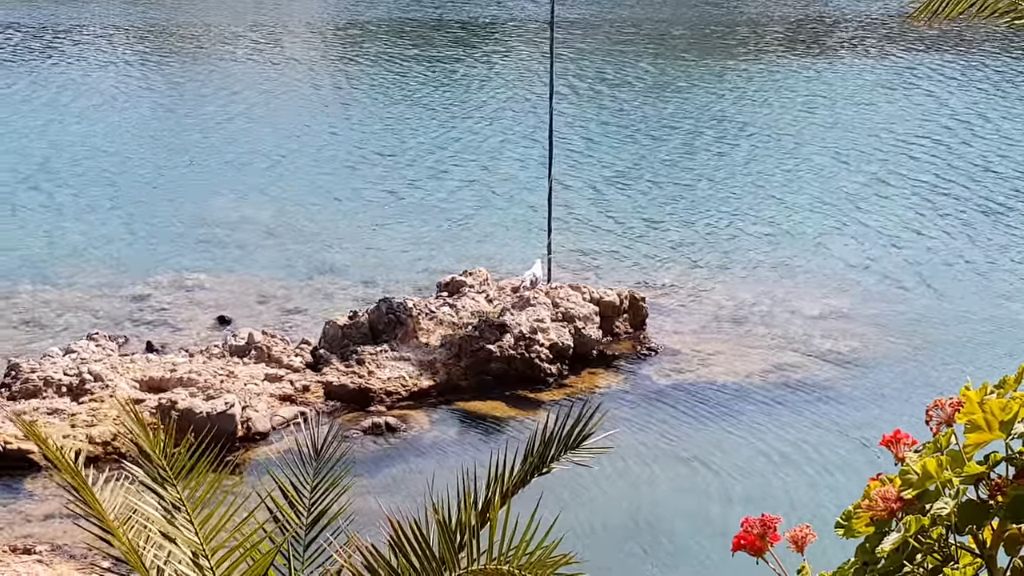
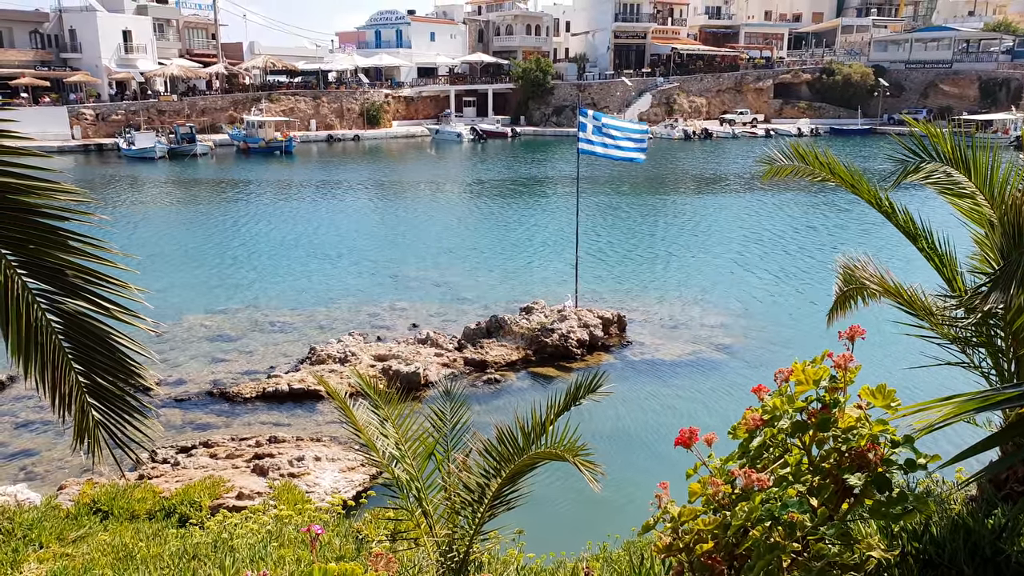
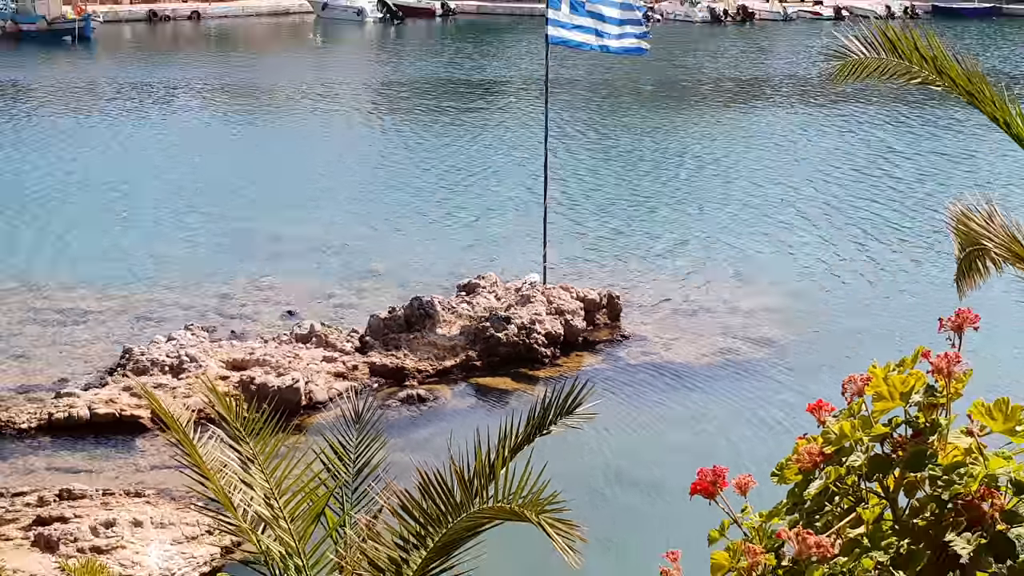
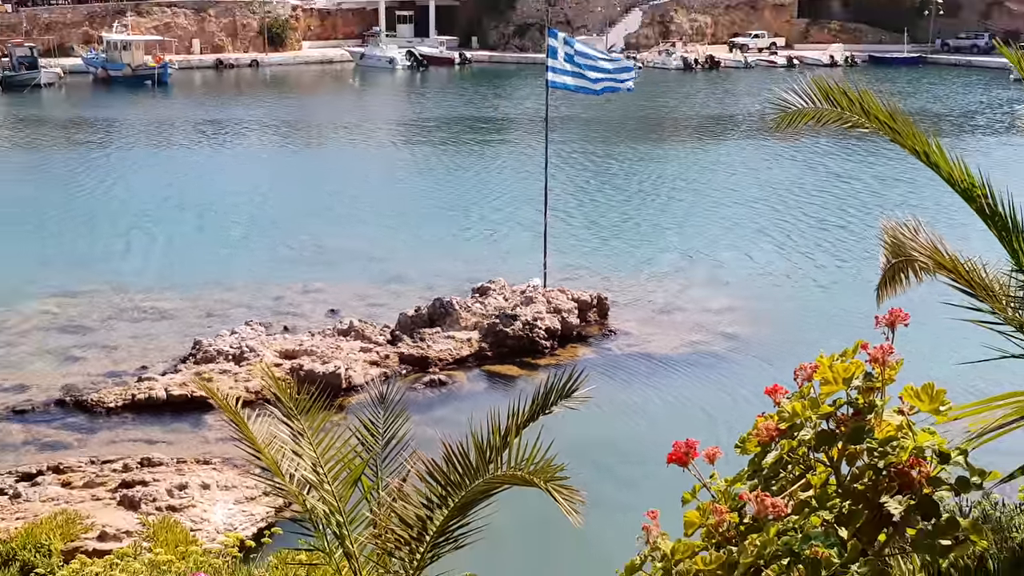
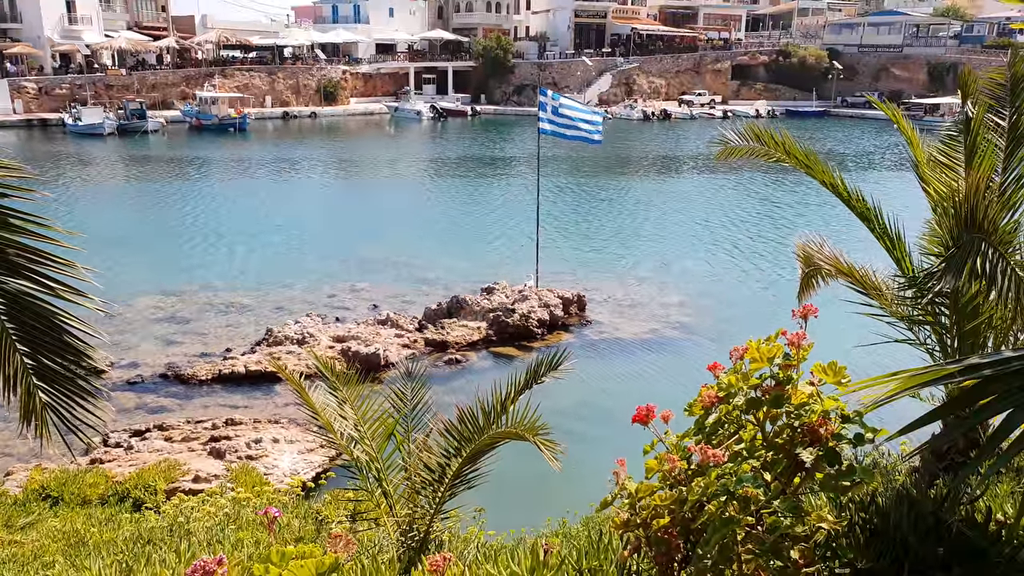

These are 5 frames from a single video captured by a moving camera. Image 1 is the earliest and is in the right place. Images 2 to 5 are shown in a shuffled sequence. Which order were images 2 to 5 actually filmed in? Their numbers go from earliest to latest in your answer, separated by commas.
3, 4, 5, 2
